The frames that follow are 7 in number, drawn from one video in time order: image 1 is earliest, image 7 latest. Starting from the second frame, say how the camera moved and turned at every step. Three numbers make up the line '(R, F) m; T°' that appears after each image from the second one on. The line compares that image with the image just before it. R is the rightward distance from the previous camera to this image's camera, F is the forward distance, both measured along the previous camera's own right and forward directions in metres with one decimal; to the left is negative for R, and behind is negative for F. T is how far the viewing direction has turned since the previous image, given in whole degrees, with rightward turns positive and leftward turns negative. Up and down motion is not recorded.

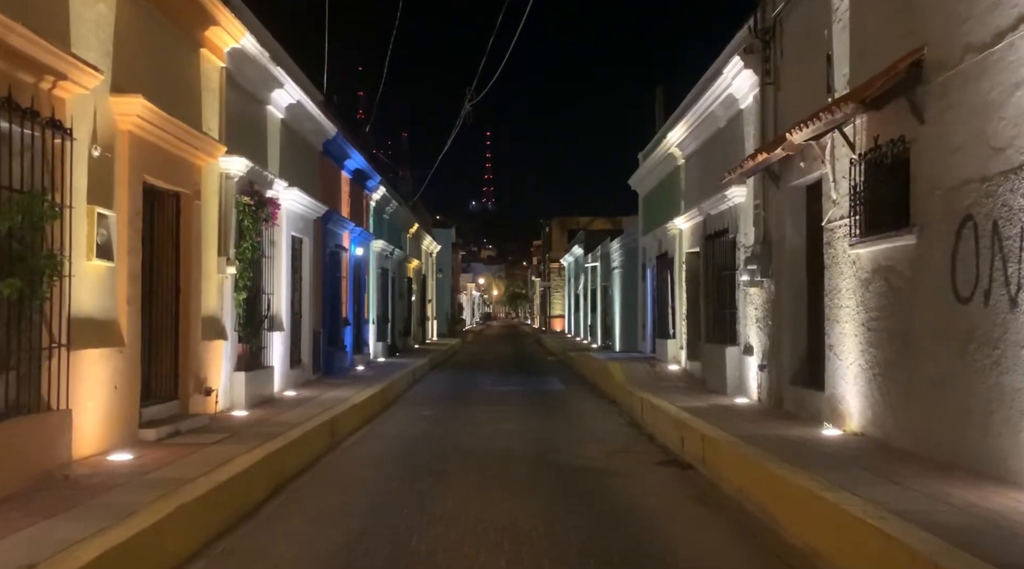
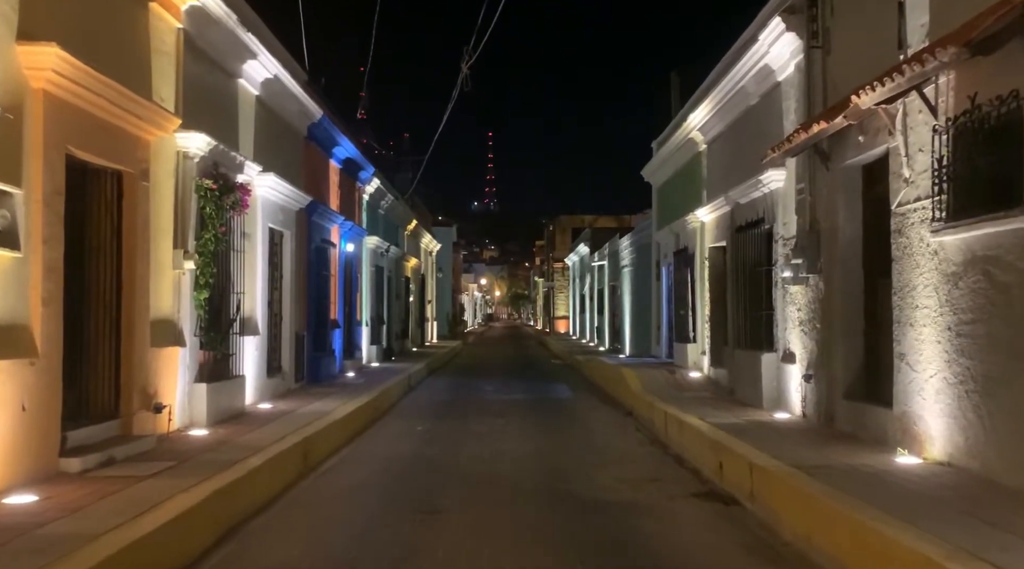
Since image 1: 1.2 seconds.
(0.0, +1.7) m; 0°
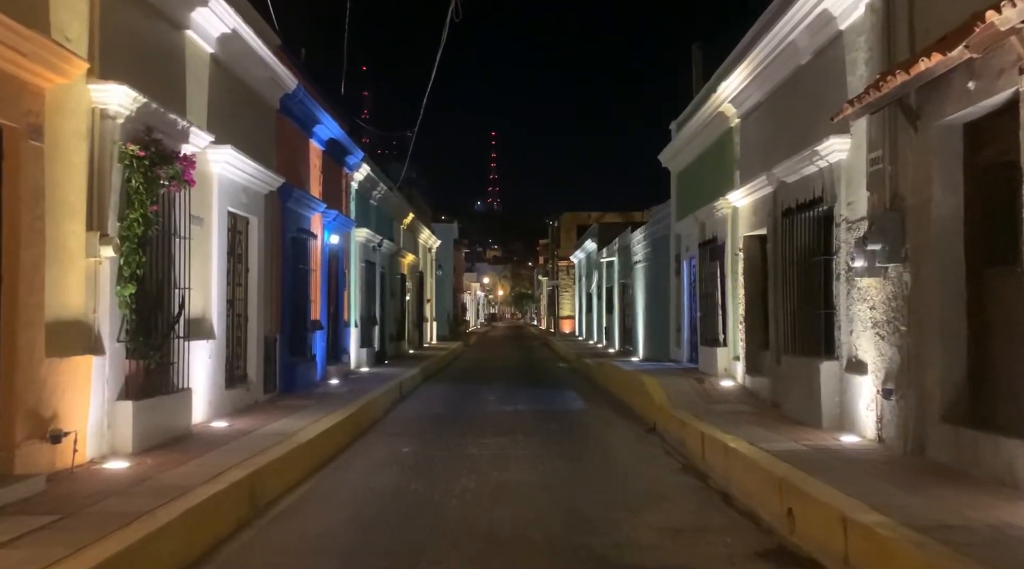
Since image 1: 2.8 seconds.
(0.0, +2.2) m; 0°
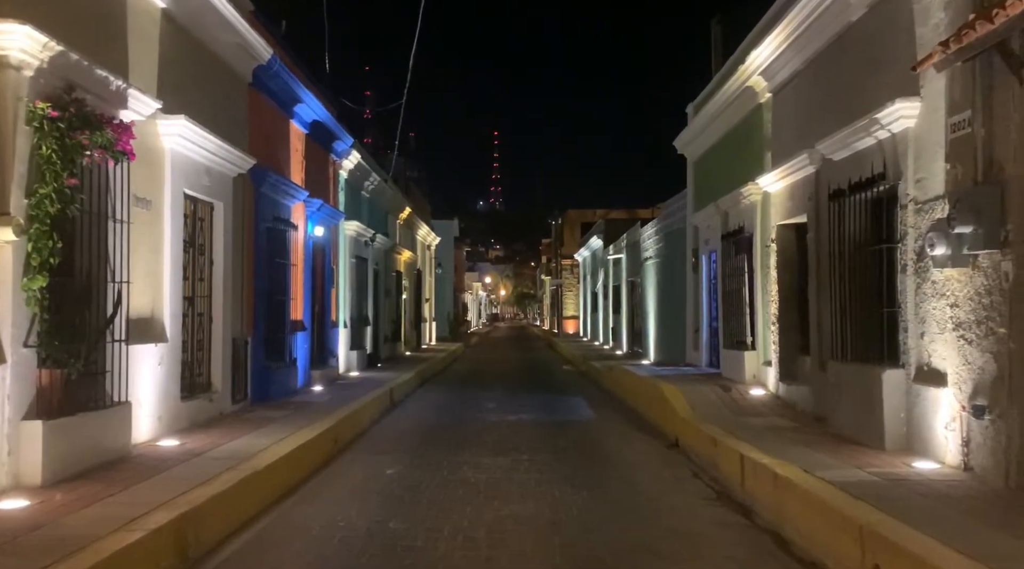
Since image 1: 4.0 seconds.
(0.0, +1.6) m; 0°
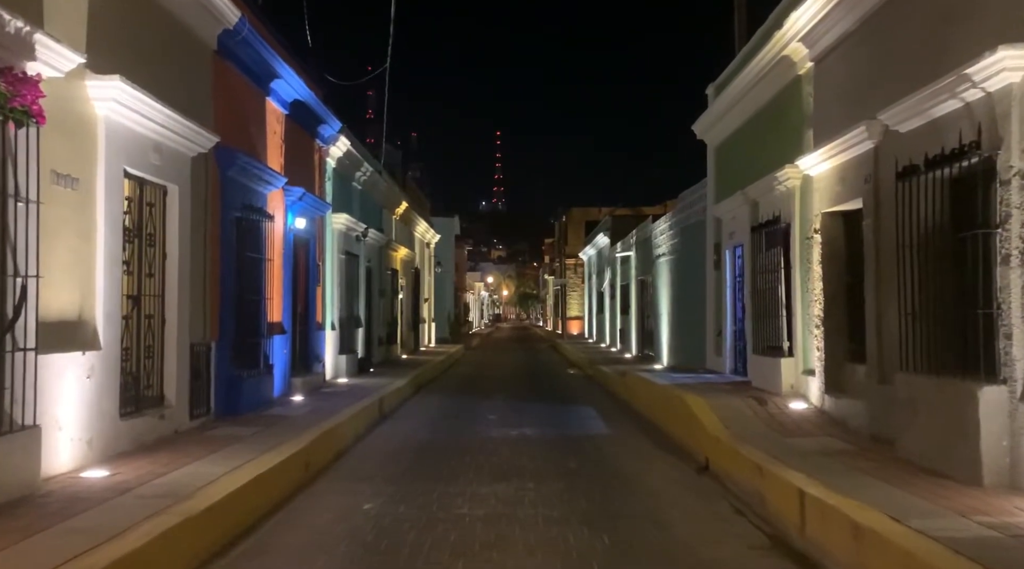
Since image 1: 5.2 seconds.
(0.0, +1.6) m; 0°
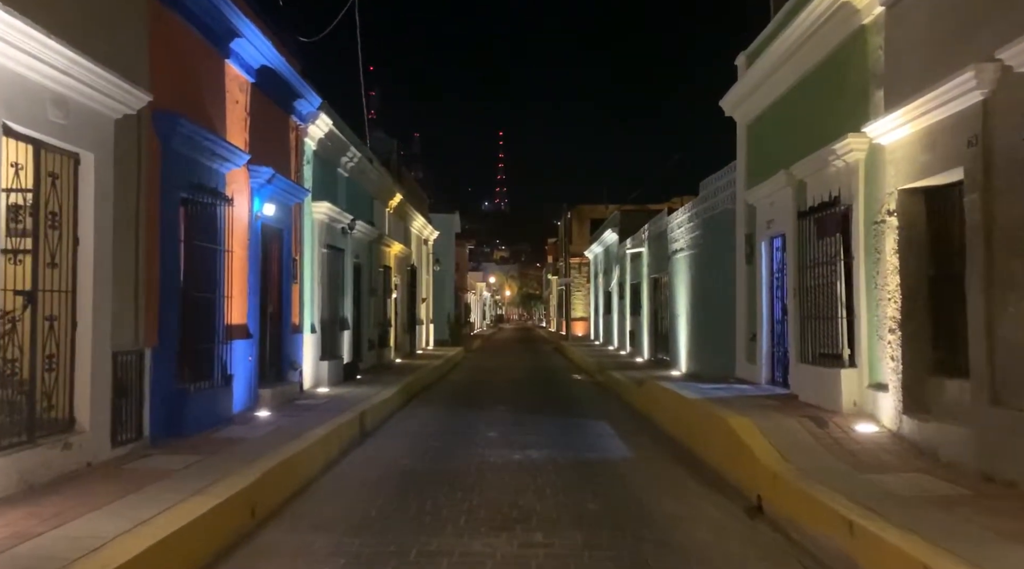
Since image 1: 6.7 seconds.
(0.0, +2.0) m; 0°
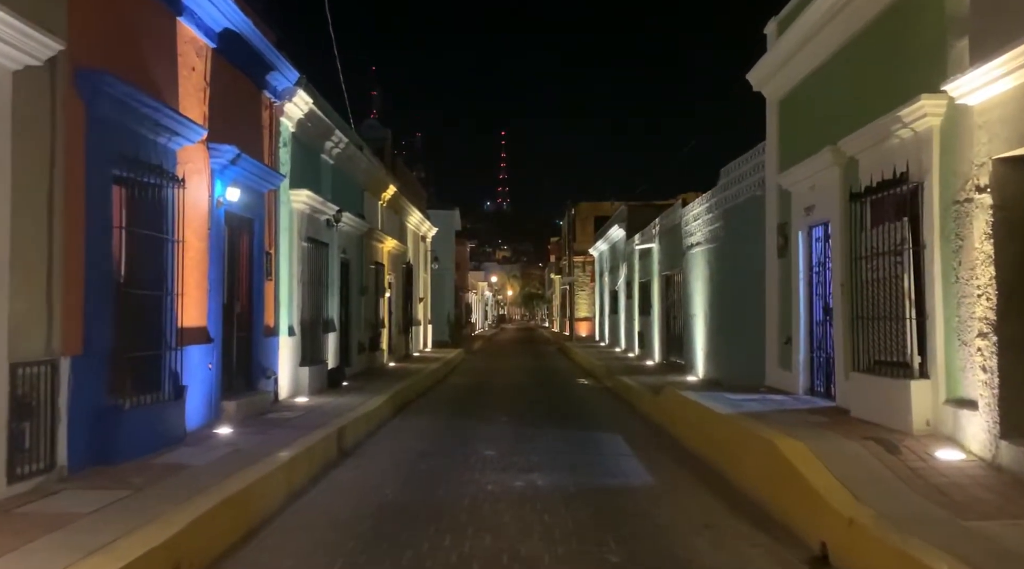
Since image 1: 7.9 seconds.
(0.0, +1.7) m; 0°
